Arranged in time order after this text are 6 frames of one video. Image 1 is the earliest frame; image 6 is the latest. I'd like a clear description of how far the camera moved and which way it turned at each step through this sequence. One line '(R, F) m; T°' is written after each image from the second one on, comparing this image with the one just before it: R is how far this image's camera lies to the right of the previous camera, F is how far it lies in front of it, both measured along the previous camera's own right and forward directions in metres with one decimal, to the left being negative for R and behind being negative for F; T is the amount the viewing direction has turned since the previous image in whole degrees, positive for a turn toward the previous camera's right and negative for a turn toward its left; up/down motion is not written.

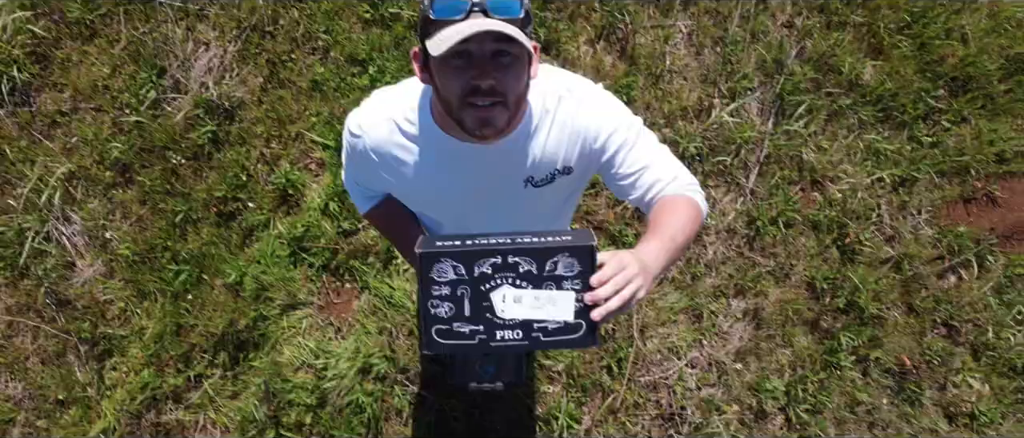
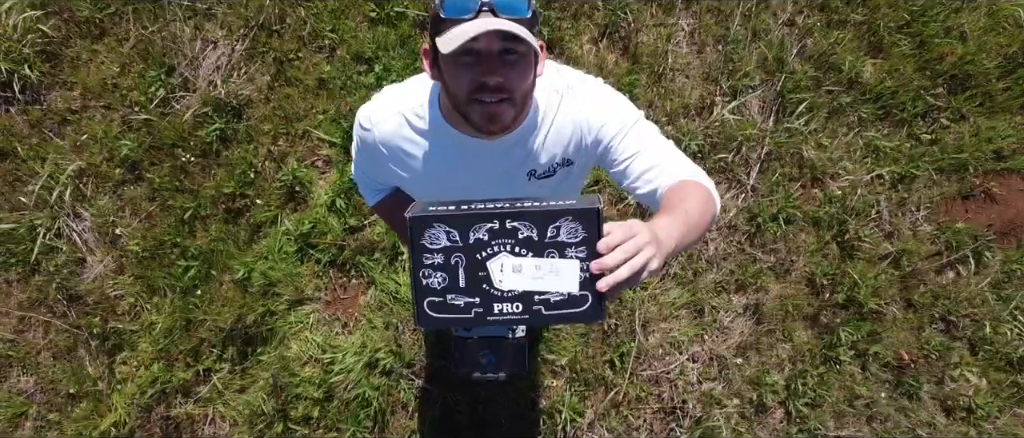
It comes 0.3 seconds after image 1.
(0.0, 0.0) m; 0°
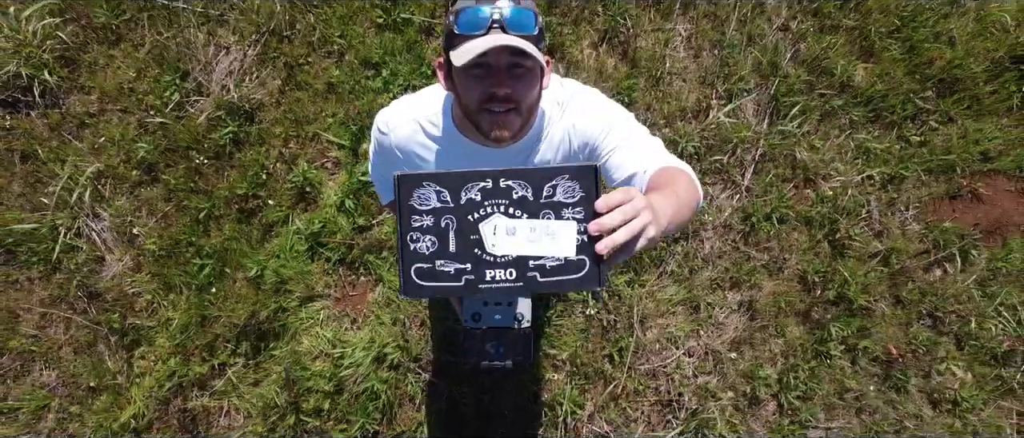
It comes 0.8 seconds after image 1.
(0.0, -0.1) m; 0°
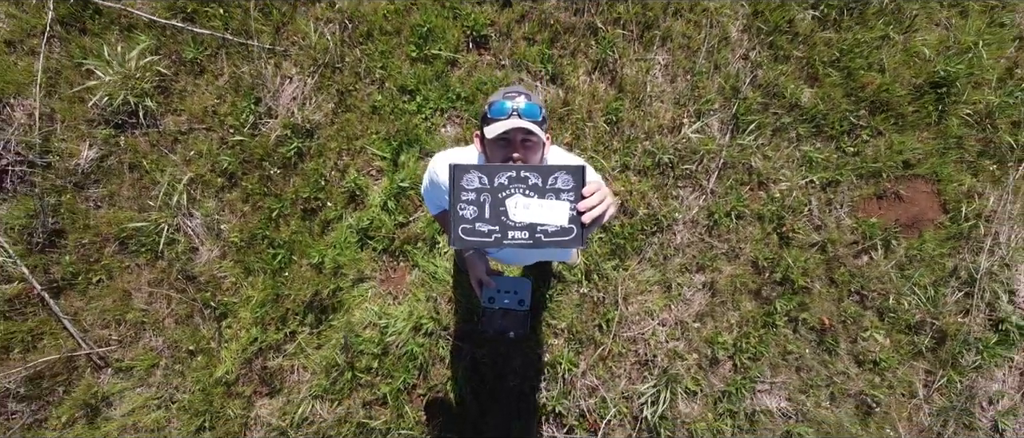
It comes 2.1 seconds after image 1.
(0.0, -0.7) m; -1°
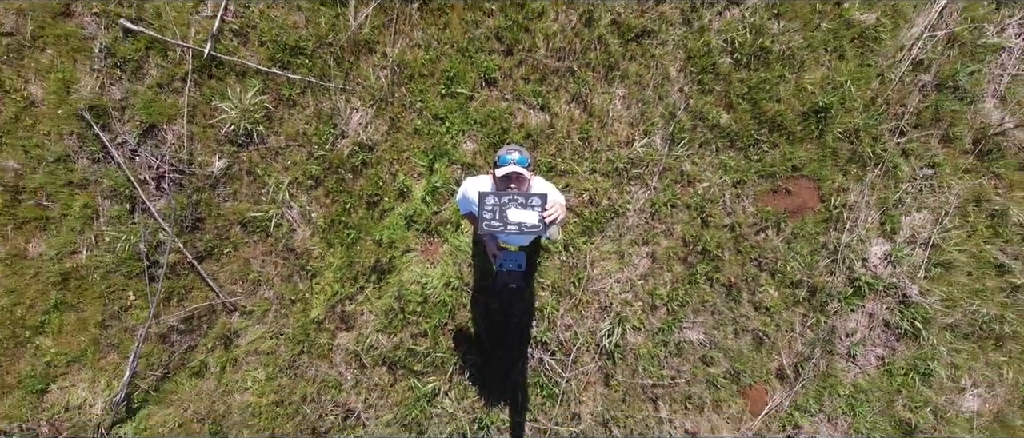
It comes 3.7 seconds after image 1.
(+0.1, -1.6) m; -1°
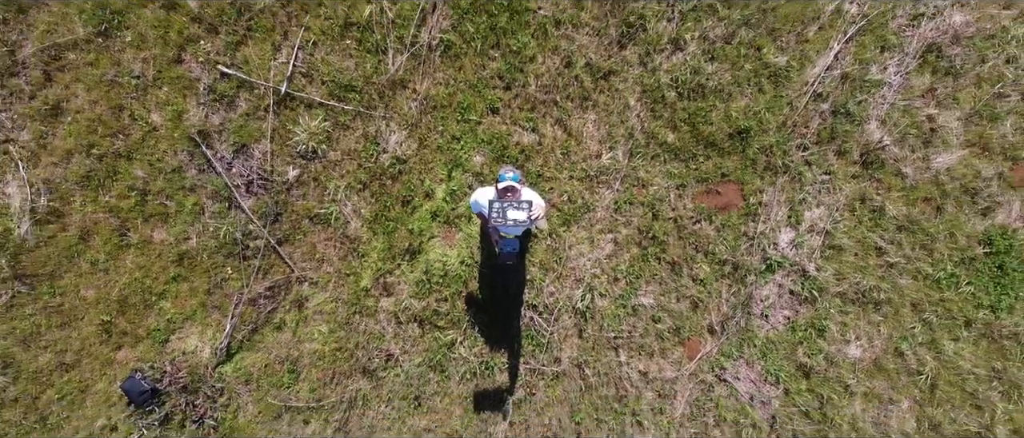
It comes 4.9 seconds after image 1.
(+0.2, -1.8) m; -2°
